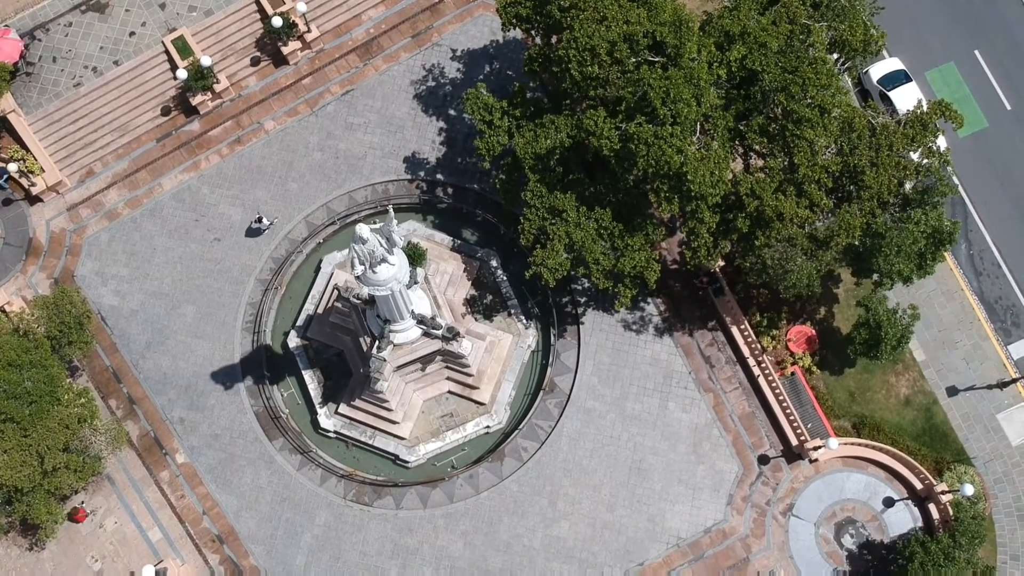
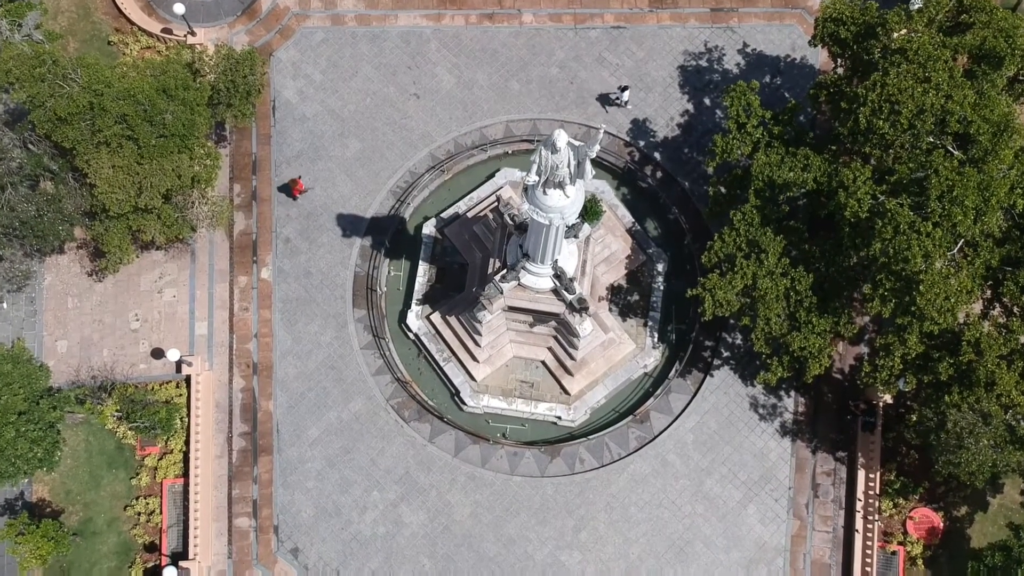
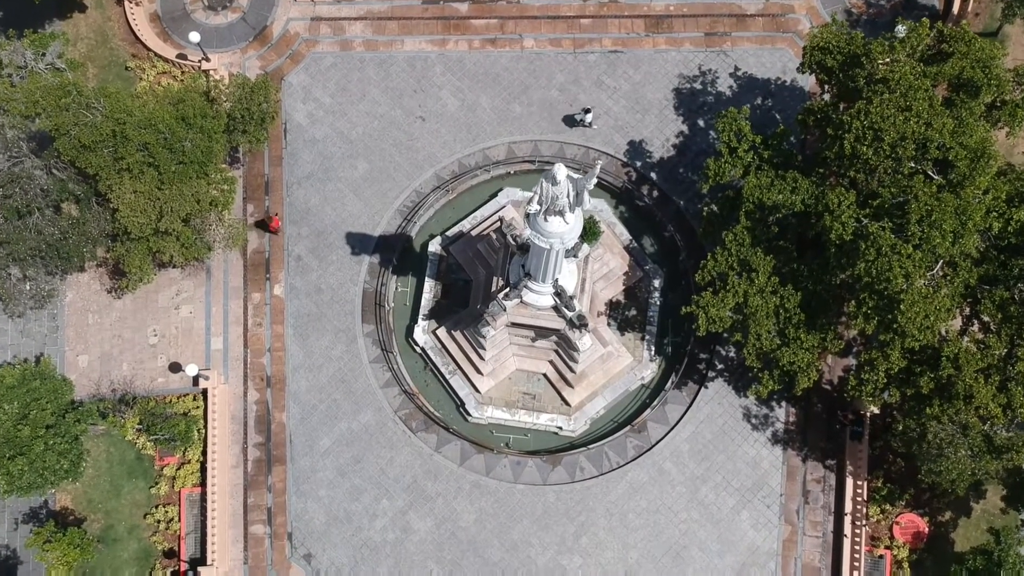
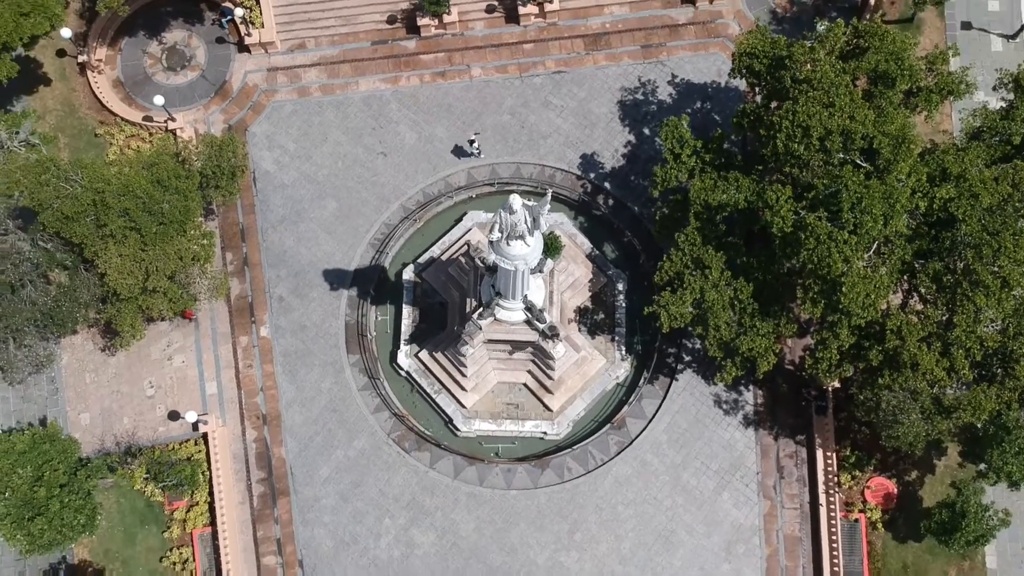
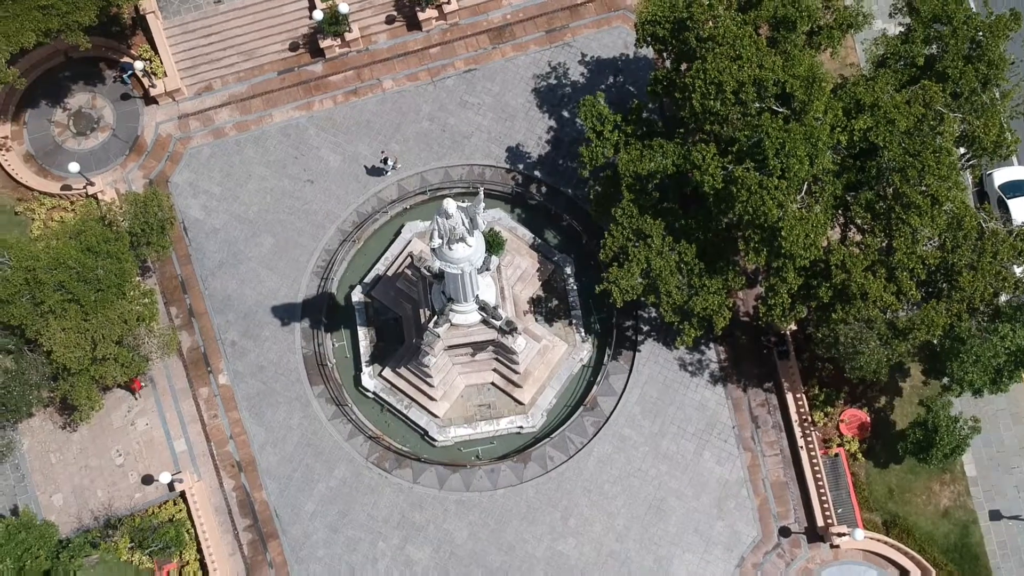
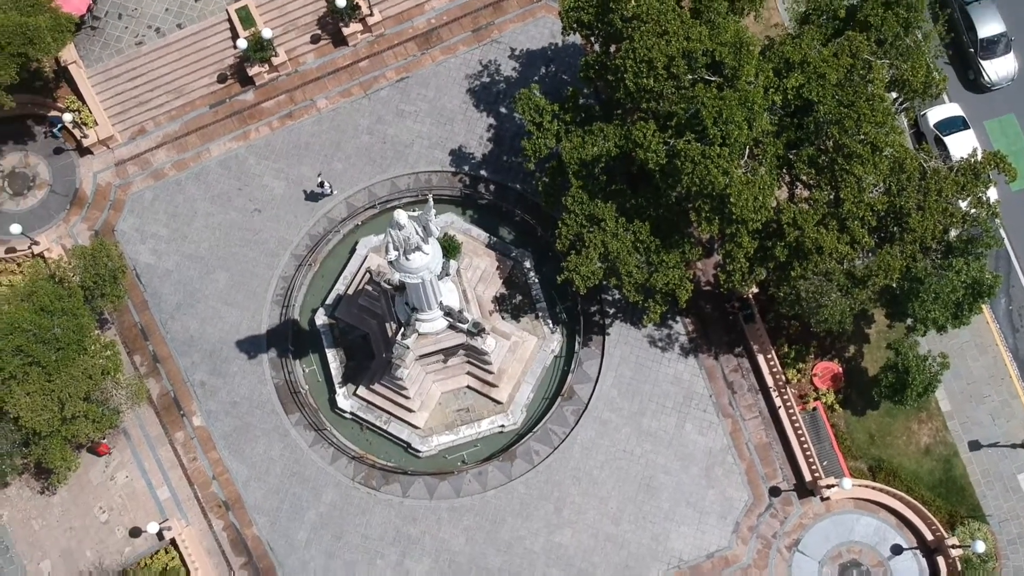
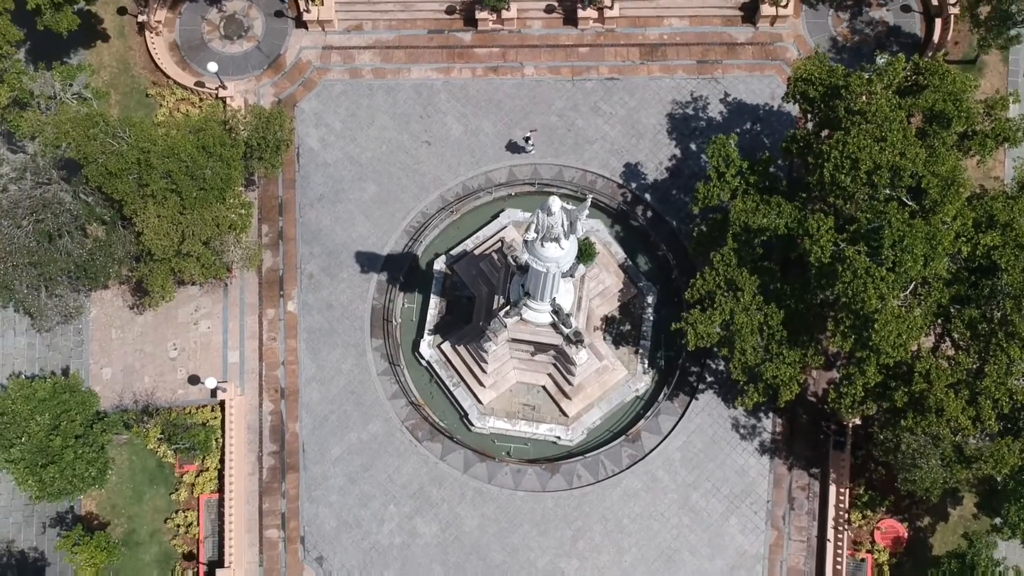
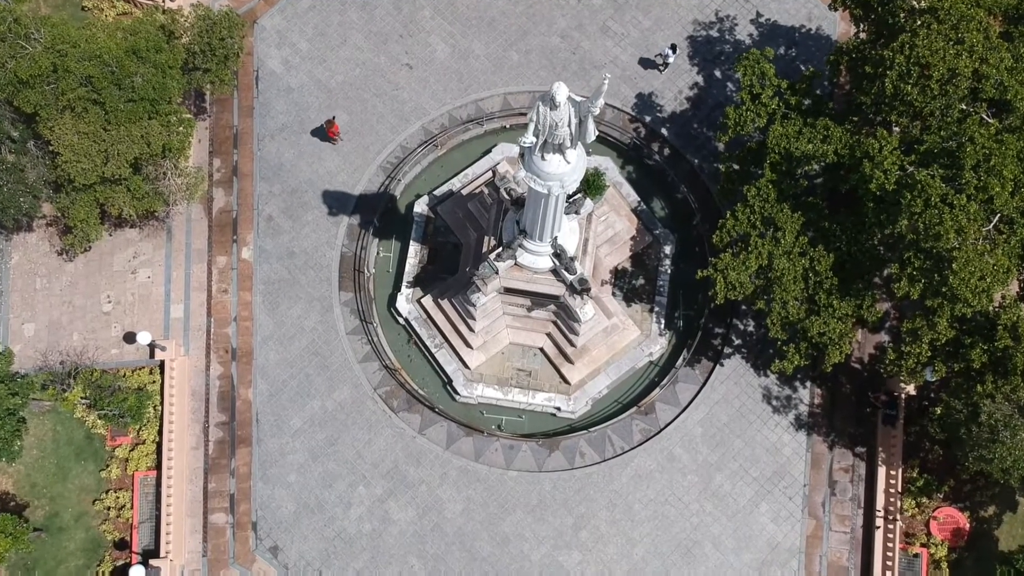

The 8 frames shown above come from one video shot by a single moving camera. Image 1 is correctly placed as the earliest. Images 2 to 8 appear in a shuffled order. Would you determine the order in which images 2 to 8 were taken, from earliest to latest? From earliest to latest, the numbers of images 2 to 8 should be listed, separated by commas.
6, 5, 4, 7, 3, 2, 8
